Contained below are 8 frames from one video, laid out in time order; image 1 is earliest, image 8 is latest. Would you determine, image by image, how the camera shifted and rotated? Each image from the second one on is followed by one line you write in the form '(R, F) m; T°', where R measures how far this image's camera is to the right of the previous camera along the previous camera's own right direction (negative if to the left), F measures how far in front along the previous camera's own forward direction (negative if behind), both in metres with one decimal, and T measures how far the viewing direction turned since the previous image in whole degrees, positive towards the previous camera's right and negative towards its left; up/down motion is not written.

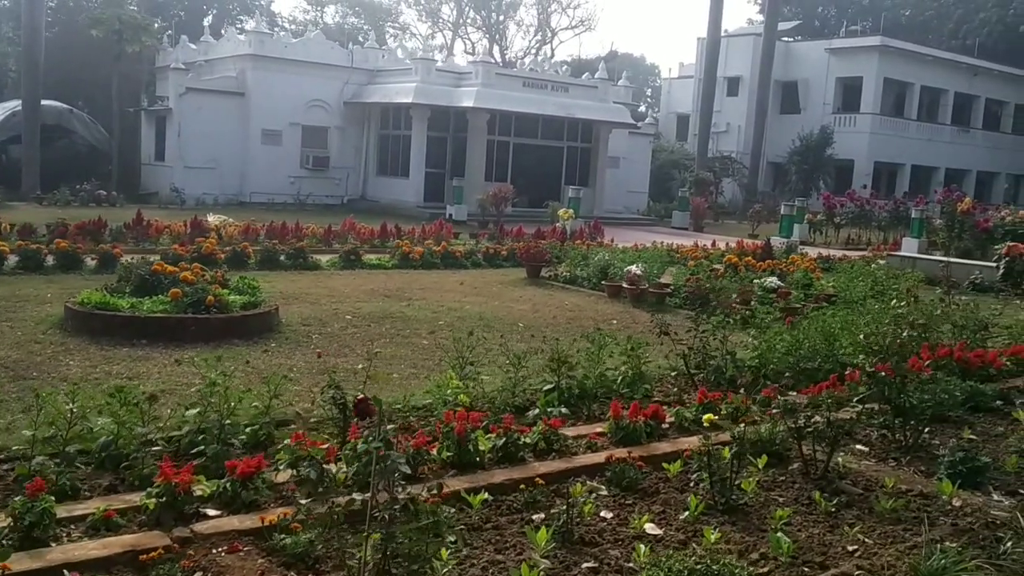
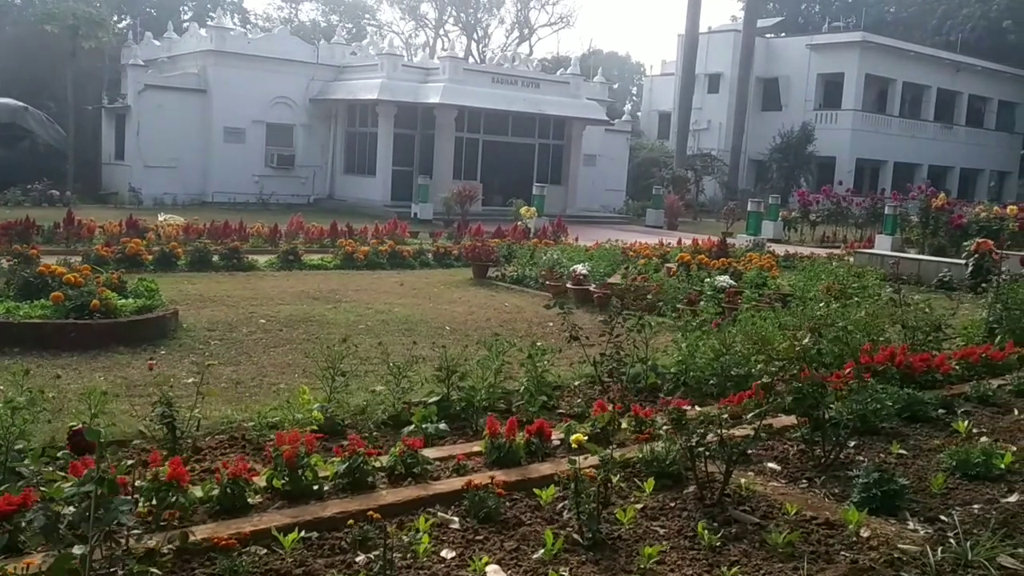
(+0.5, +0.5) m; 0°
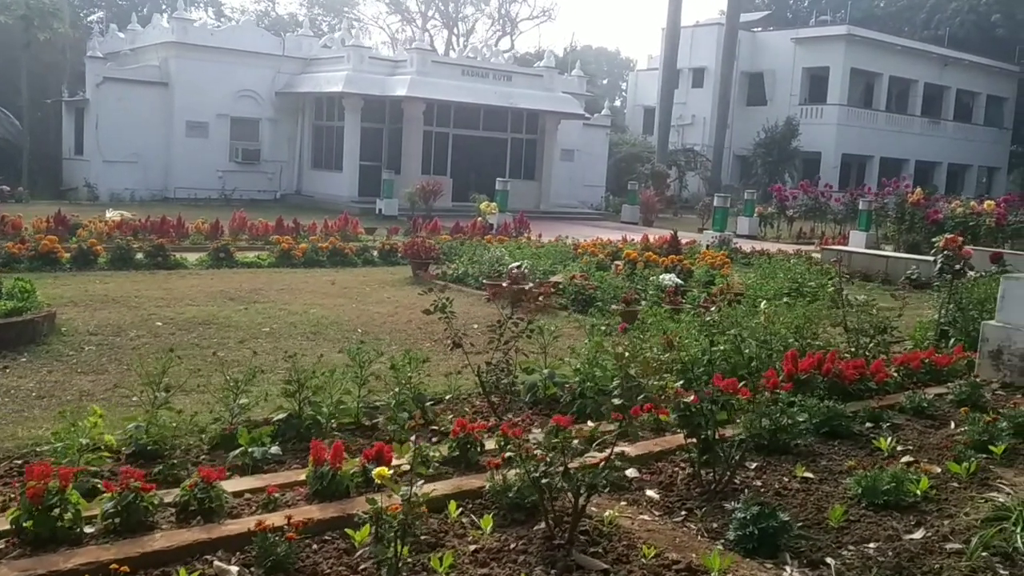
(+0.6, +0.5) m; 0°
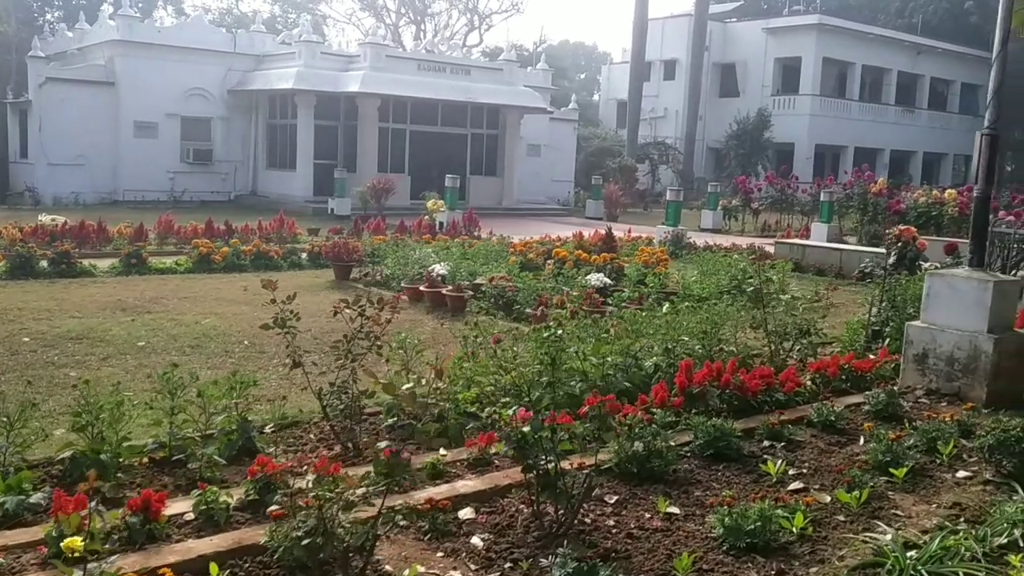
(+0.6, +0.5) m; +1°
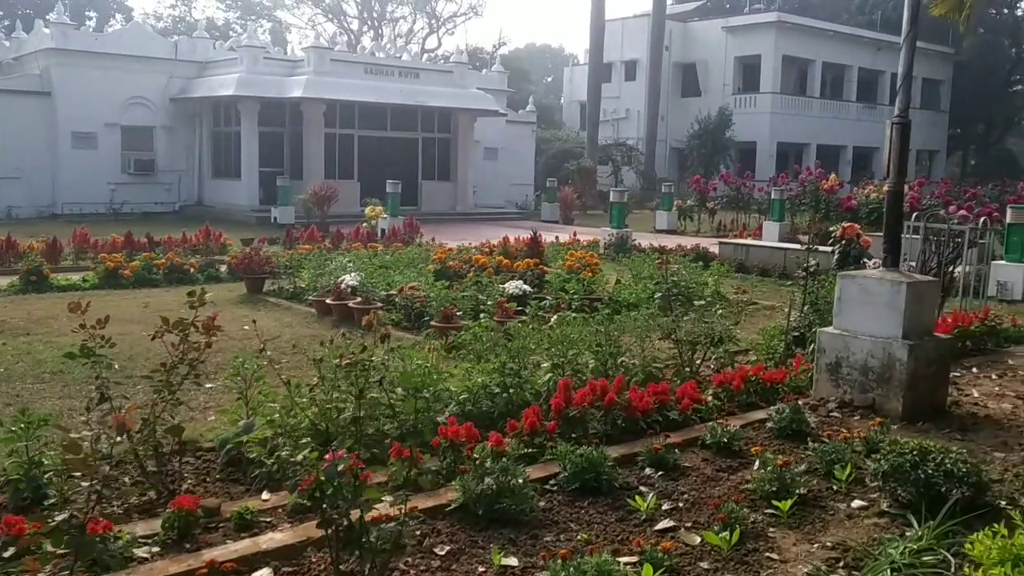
(+0.5, +0.5) m; +1°
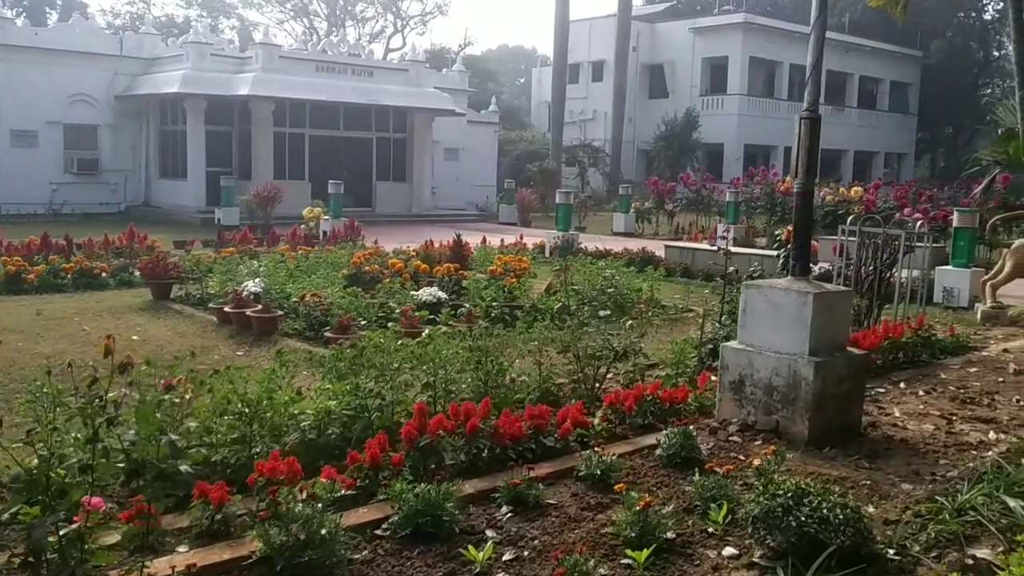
(+0.5, +0.5) m; +1°
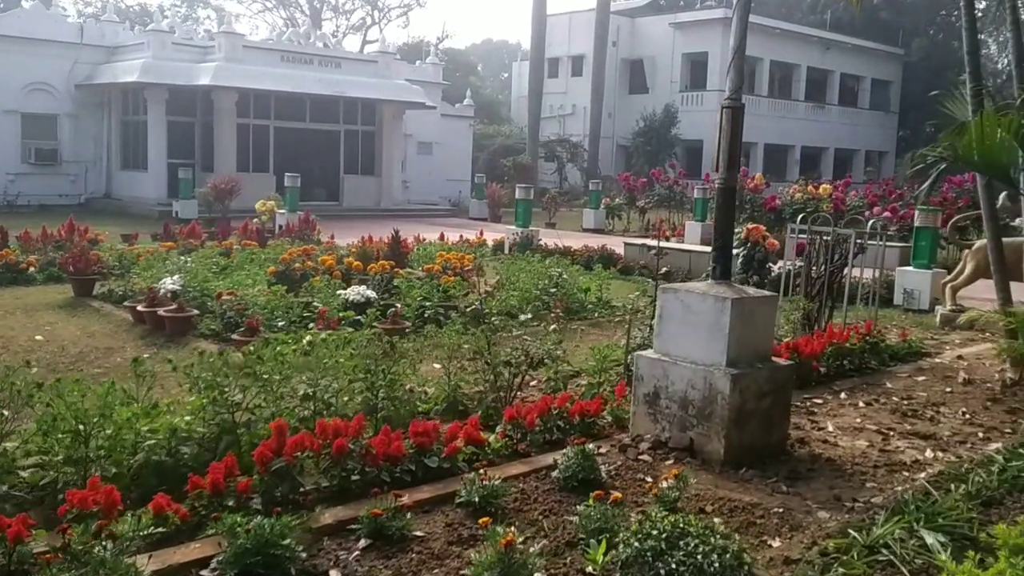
(+0.4, +0.4) m; +1°
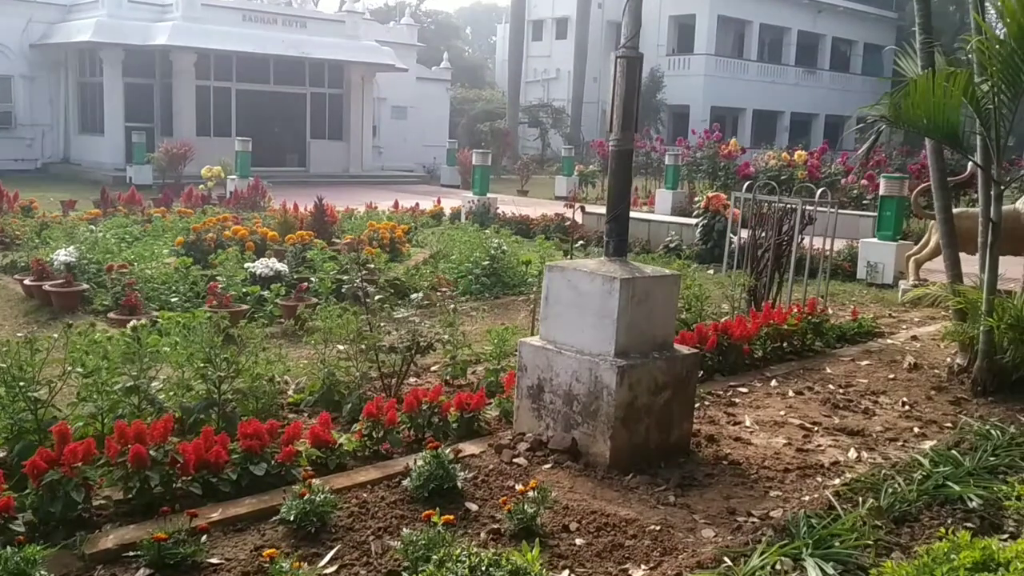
(+0.5, +0.5) m; 0°
